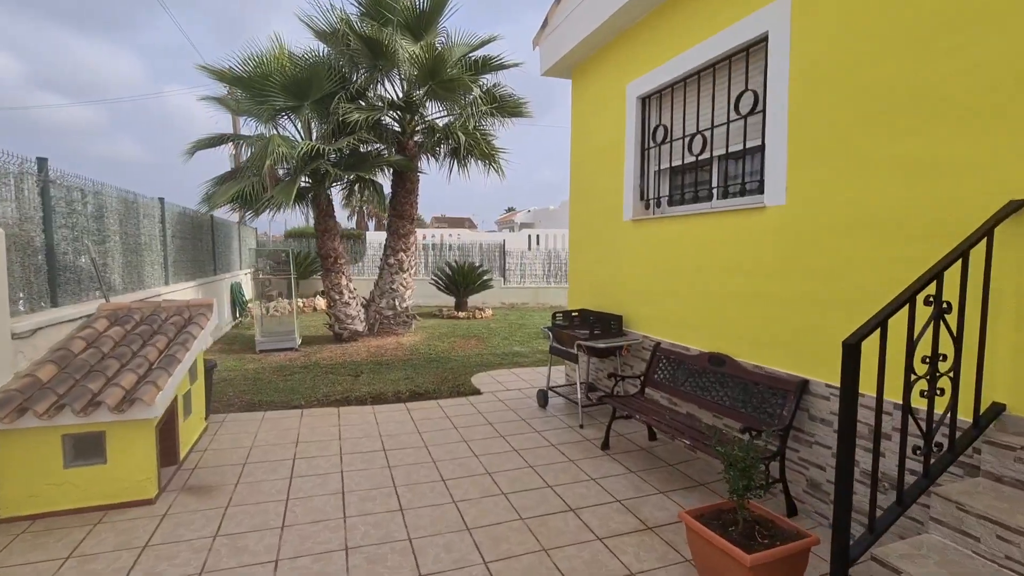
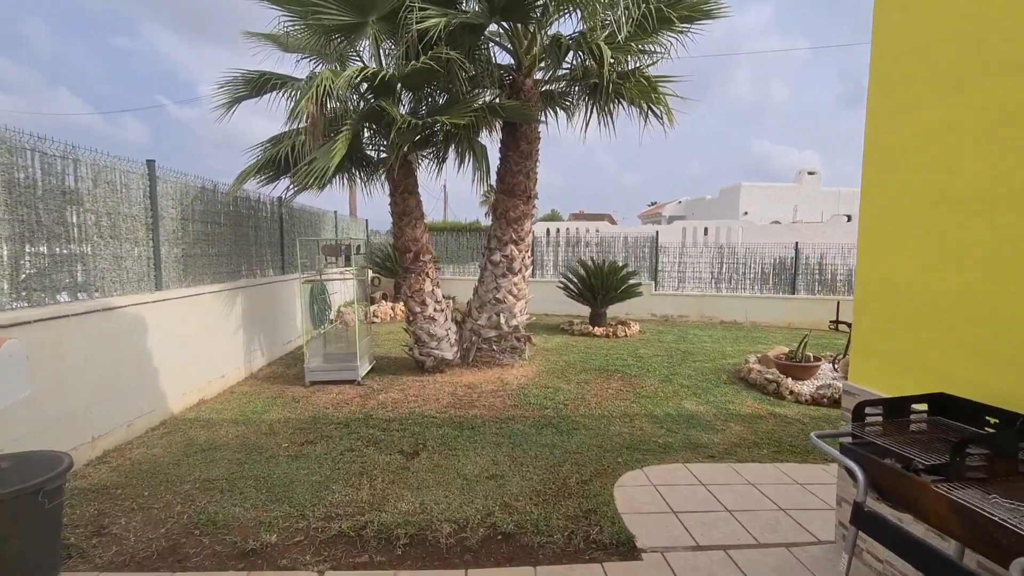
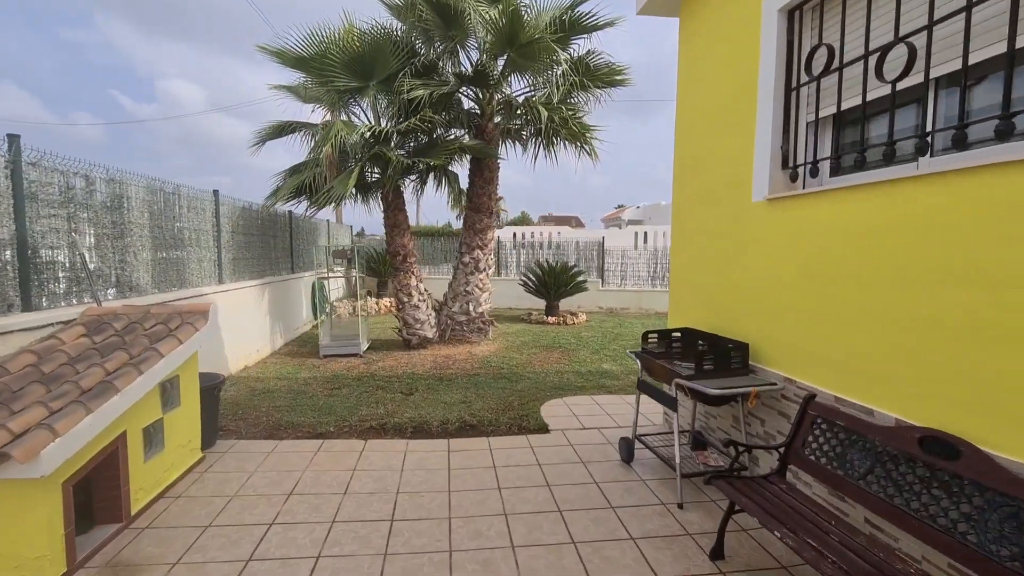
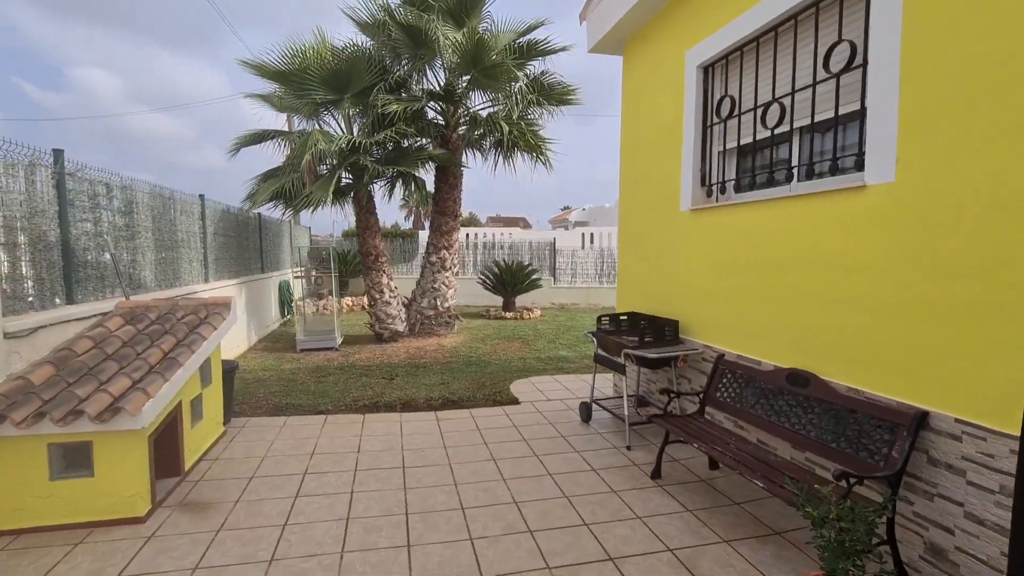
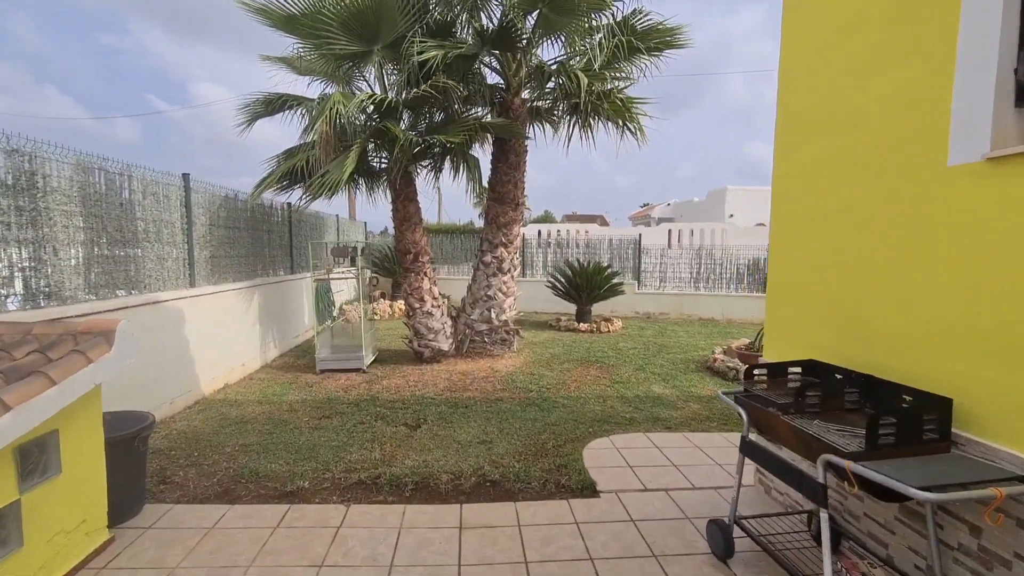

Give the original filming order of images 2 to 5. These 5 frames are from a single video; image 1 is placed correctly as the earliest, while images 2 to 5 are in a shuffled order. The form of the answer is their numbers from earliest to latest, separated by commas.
4, 3, 5, 2
